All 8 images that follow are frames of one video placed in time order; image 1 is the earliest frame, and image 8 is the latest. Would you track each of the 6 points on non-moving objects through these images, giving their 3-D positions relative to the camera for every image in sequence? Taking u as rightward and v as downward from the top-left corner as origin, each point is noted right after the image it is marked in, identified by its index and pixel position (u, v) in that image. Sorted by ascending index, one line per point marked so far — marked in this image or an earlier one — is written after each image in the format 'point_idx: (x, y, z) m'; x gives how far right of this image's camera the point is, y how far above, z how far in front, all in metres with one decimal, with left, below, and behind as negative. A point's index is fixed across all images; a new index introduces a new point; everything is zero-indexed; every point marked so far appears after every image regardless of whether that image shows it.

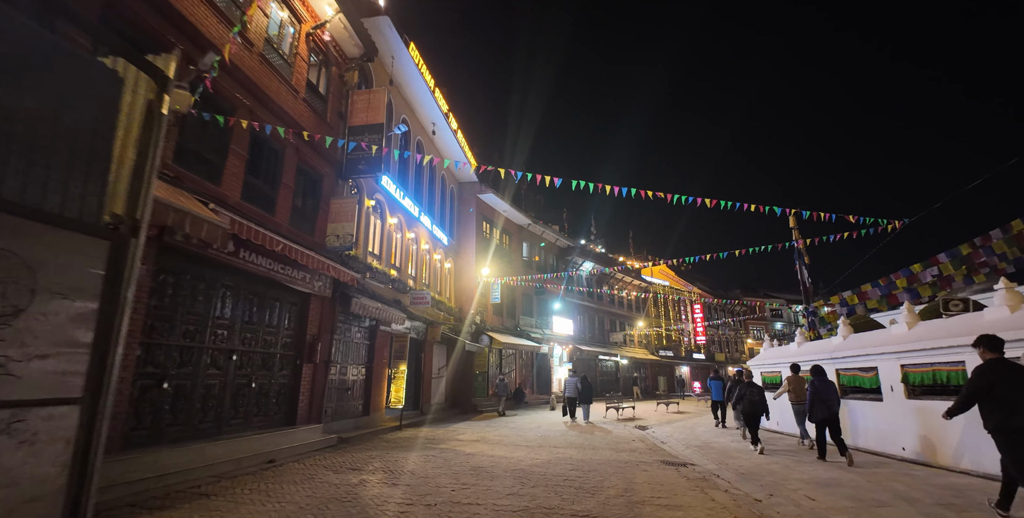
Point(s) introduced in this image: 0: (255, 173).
0: (-5.0, +1.7, +9.5) m
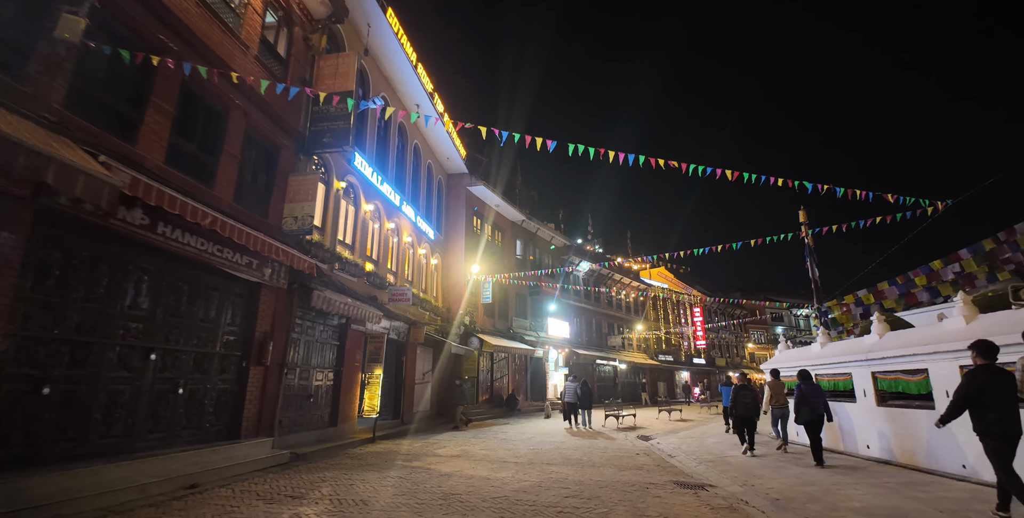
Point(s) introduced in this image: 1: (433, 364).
0: (-5.2, +2.0, +8.0) m
1: (-3.0, -4.0, +18.7) m
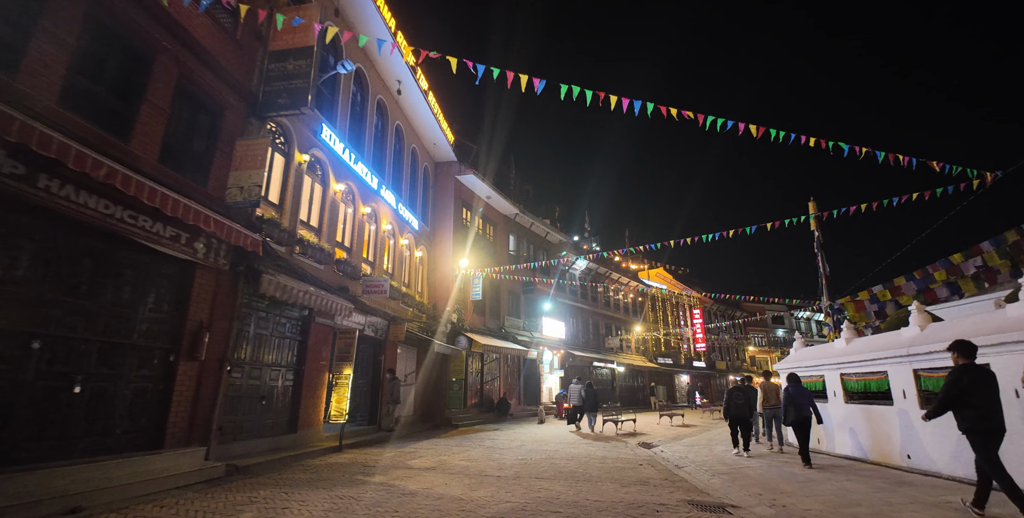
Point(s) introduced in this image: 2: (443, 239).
0: (-5.5, +2.4, +6.5) m
1: (-3.3, -3.7, +17.3) m
2: (-2.6, +0.8, +19.1) m
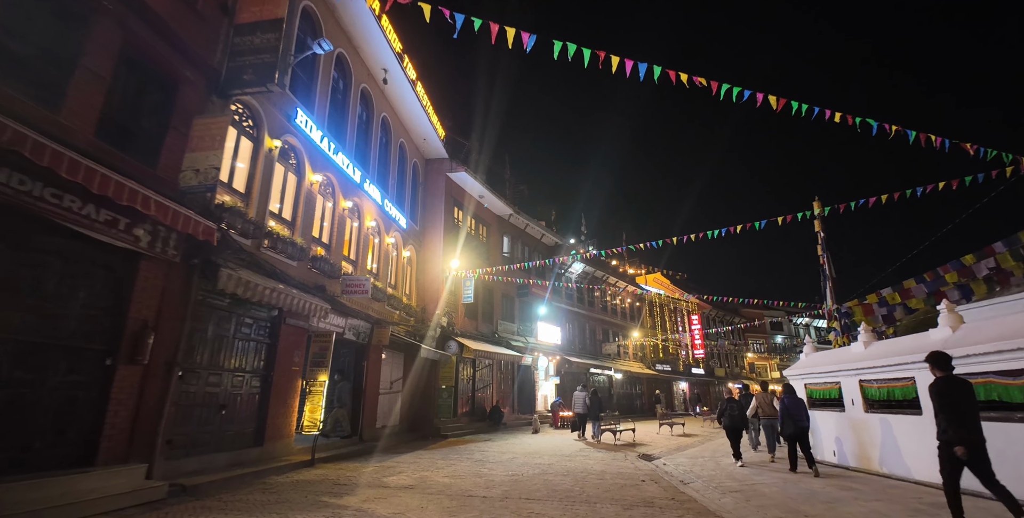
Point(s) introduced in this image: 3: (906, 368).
0: (-5.6, +2.5, +5.6) m
1: (-3.6, -3.7, +16.3) m
2: (-2.9, +0.7, +18.2) m
3: (+6.7, -1.8, +8.4) m
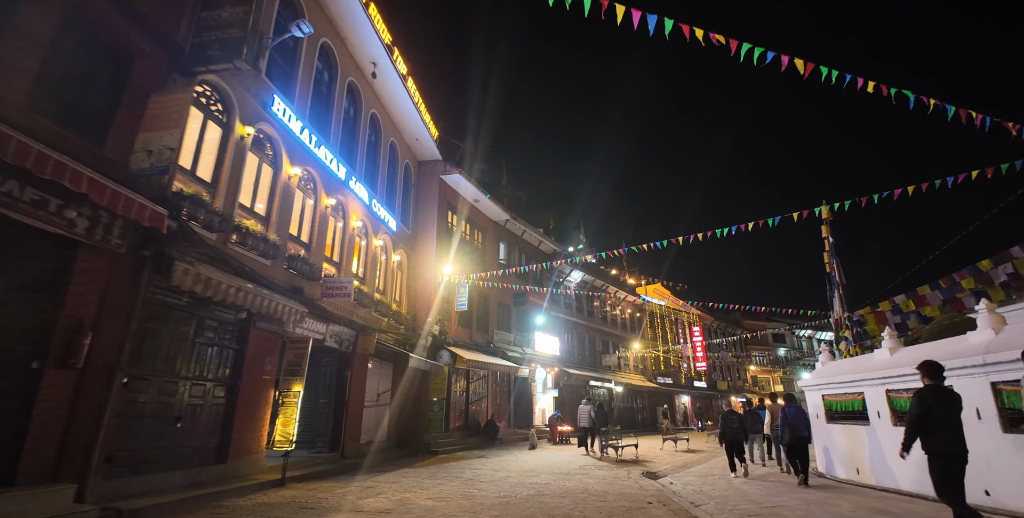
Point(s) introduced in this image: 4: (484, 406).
0: (-5.8, +2.7, +4.9) m
1: (-3.7, -3.9, +15.3) m
2: (-3.0, +0.6, +17.4) m
3: (+6.6, -1.8, +7.5) m
4: (-1.1, -5.7, +19.3) m
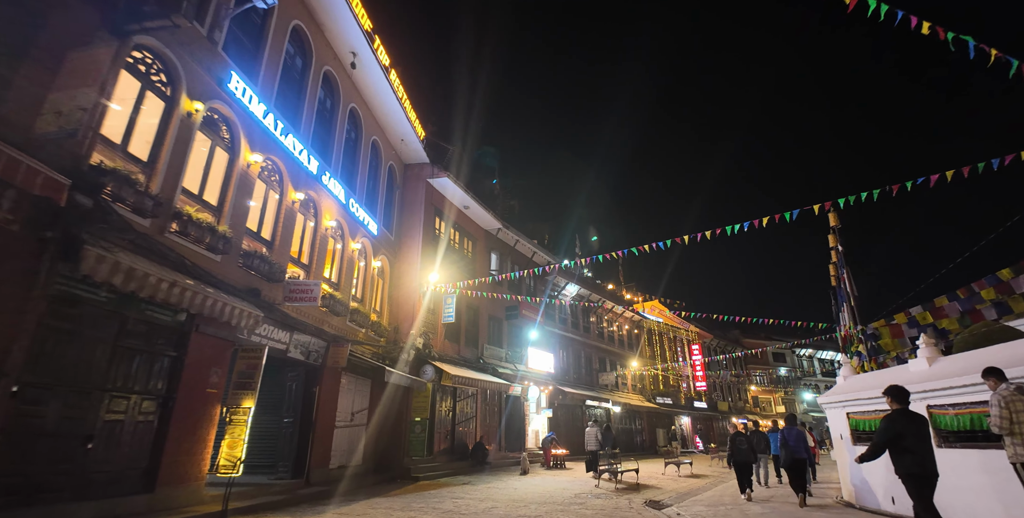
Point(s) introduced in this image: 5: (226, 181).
0: (-5.9, +3.0, +3.8) m
1: (-4.0, -4.0, +14.0) m
2: (-3.3, +0.3, +16.3) m
3: (+6.3, -1.6, +6.4) m
4: (-1.4, -6.1, +17.9) m
5: (-5.0, +1.4, +8.7) m
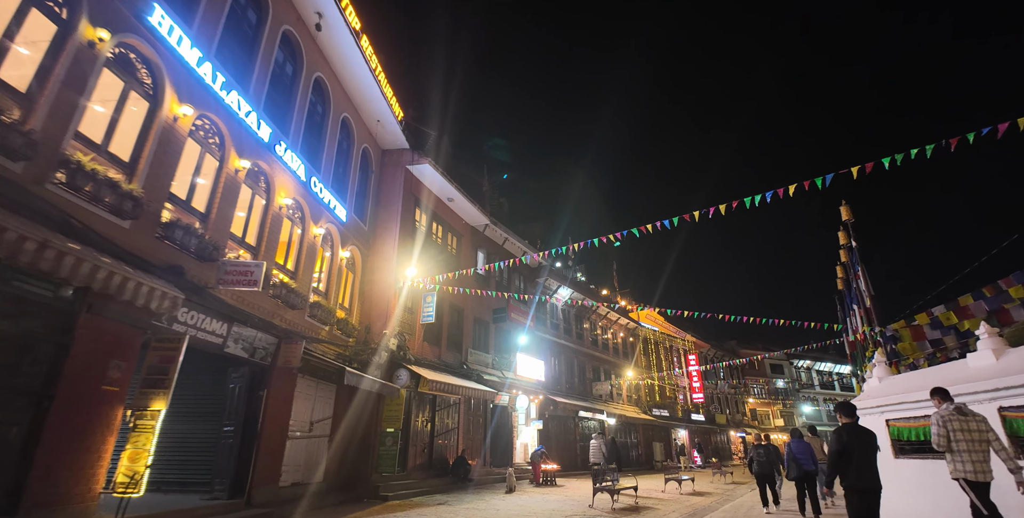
0: (-6.2, +3.5, +2.3) m
1: (-4.4, -3.8, +12.3) m
2: (-3.8, +0.5, +14.7) m
3: (+6.1, -1.2, +4.9) m
4: (-1.9, -5.9, +16.2) m
5: (-5.3, +1.8, +7.1) m
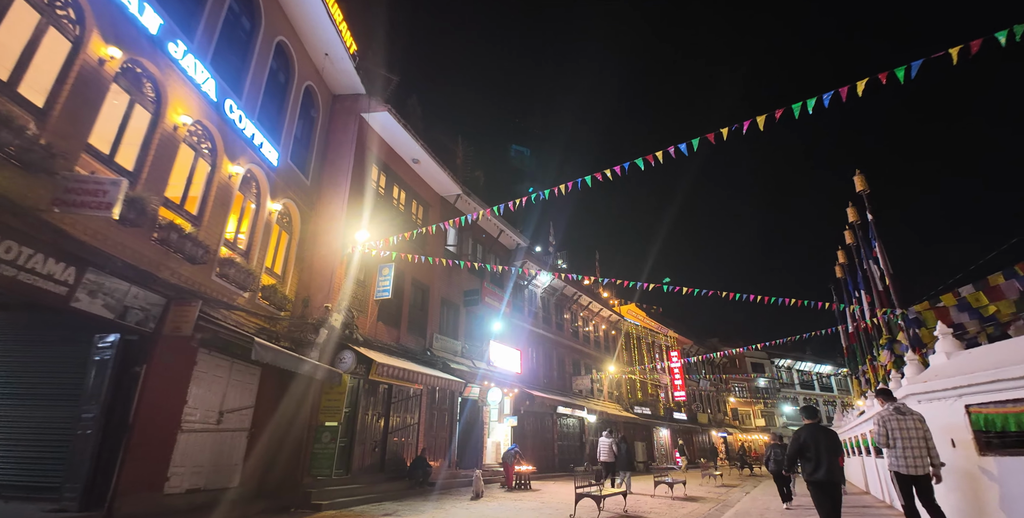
0: (-6.3, +4.6, -0.2) m
1: (-5.1, -2.8, +9.9) m
2: (-4.5, +1.5, +12.4) m
3: (+5.7, -0.4, +3.0) m
4: (-2.8, -5.0, +13.9) m
5: (-5.6, +2.8, +4.7) m
